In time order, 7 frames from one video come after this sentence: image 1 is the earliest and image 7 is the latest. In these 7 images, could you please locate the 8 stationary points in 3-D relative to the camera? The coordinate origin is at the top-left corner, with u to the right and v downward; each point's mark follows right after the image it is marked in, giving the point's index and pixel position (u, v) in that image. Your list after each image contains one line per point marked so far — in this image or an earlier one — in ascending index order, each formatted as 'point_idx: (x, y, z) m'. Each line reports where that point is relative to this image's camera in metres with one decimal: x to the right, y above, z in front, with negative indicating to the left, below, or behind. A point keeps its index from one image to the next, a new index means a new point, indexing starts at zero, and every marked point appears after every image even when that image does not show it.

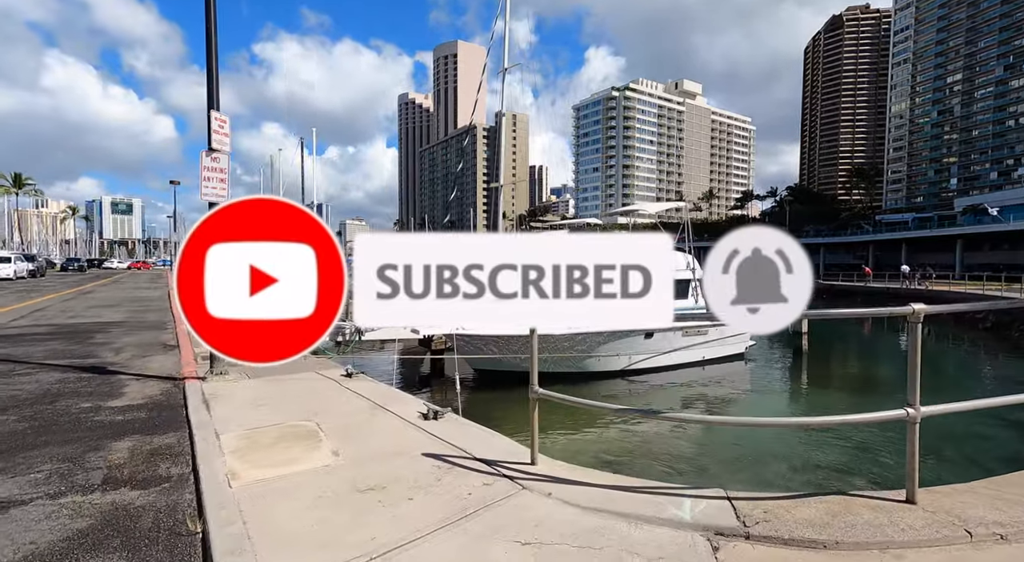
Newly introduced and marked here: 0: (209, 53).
0: (-3.1, +2.3, +5.9) m
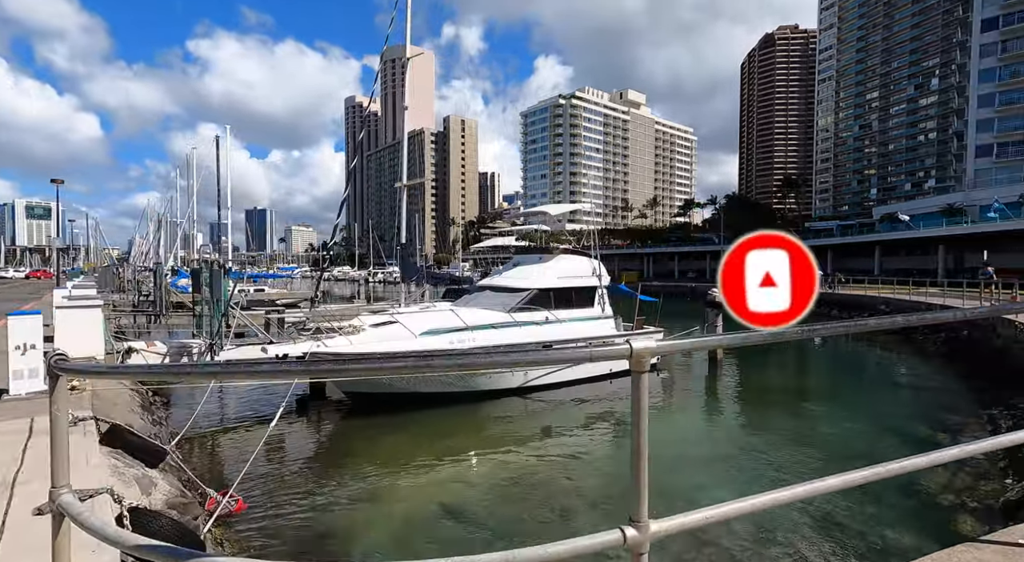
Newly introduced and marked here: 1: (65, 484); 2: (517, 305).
0: (-4.9, +2.2, +4.3) m
1: (-1.4, -0.7, +1.8) m
2: (+0.1, -0.6, +13.8) m
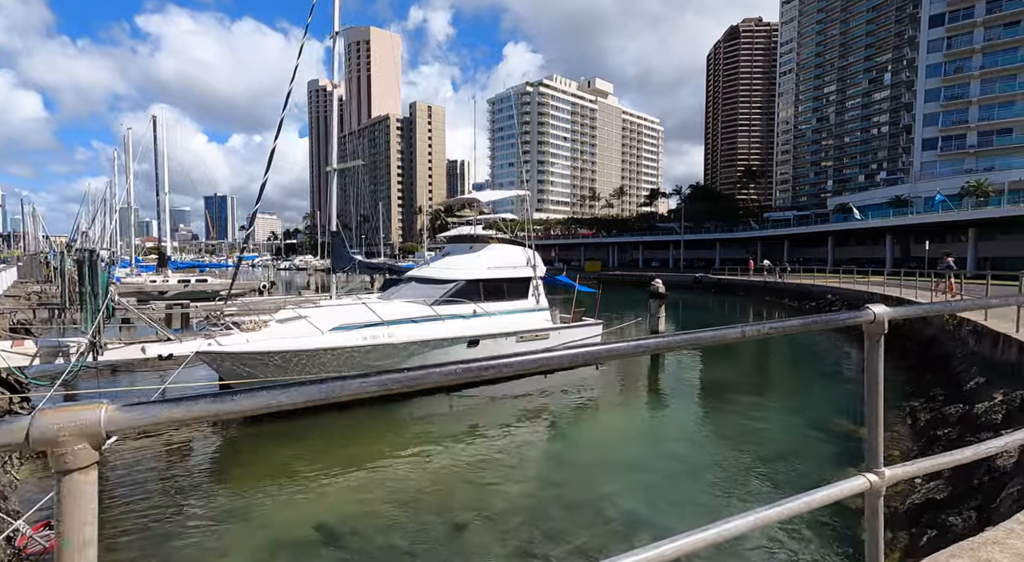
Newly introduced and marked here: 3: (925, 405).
0: (-6.1, +2.2, +3.2) m
1: (-2.5, -0.7, +1.0) m
2: (-1.7, -0.4, +13.1) m
3: (+7.9, -2.4, +10.9) m
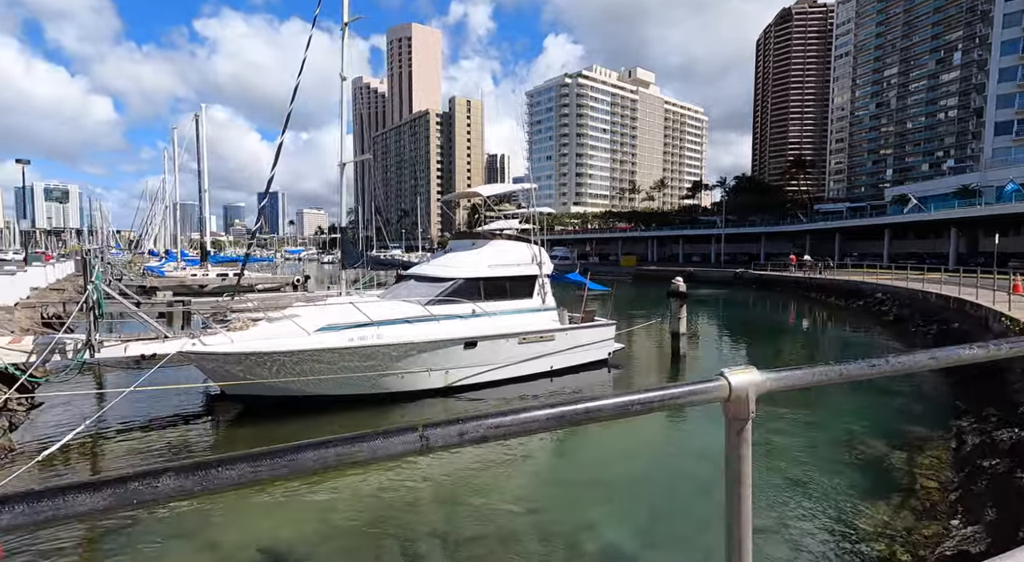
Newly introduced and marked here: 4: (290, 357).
0: (-6.7, +2.2, +2.8) m
1: (-3.2, -0.8, +0.5) m
2: (-1.6, -0.3, +12.4) m
3: (+7.8, -2.4, +9.7) m
4: (-4.1, -1.4, +10.6) m
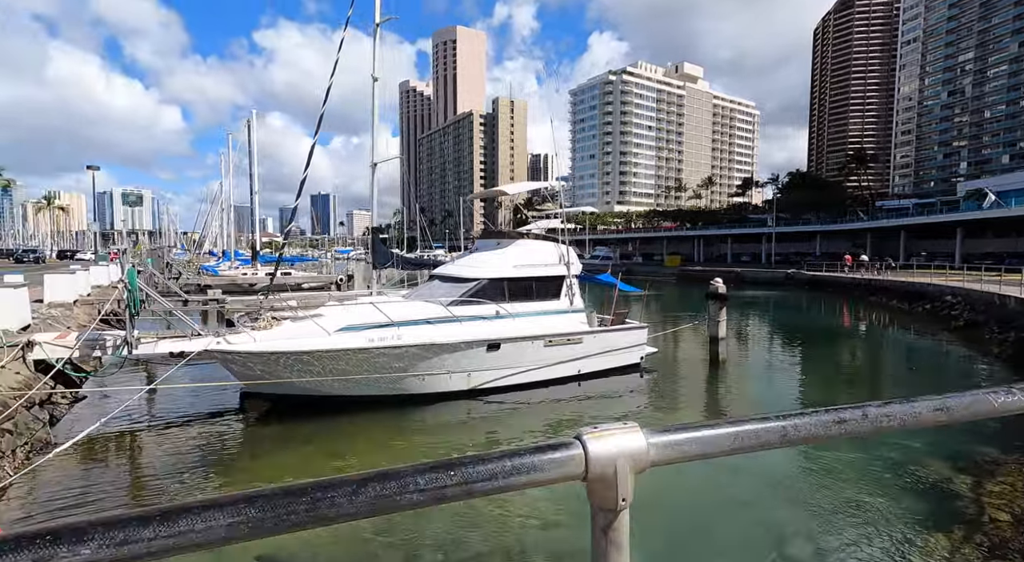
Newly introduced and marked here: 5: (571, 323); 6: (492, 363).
0: (-6.9, +2.2, +3.0) m
1: (-3.6, -0.8, +0.3) m
2: (-1.1, -0.3, +12.1) m
3: (+8.1, -2.5, +8.7) m
4: (-3.7, -1.4, +10.5) m
5: (+1.3, -1.0, +13.1) m
6: (-0.4, -1.7, +12.0) m
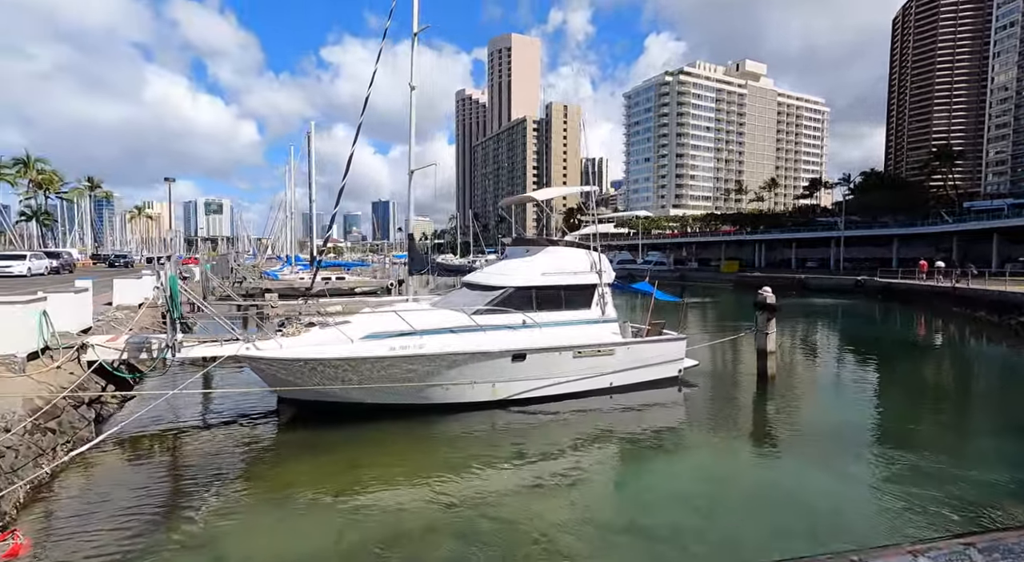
0: (-7.1, +2.1, +3.4) m
1: (-4.1, -0.8, +0.4) m
2: (-0.5, -0.5, +11.9) m
3: (+8.3, -2.6, +7.7) m
4: (-3.2, -1.6, +10.6) m
5: (+2.0, -1.1, +12.6) m
6: (+0.1, -1.9, +11.7) m
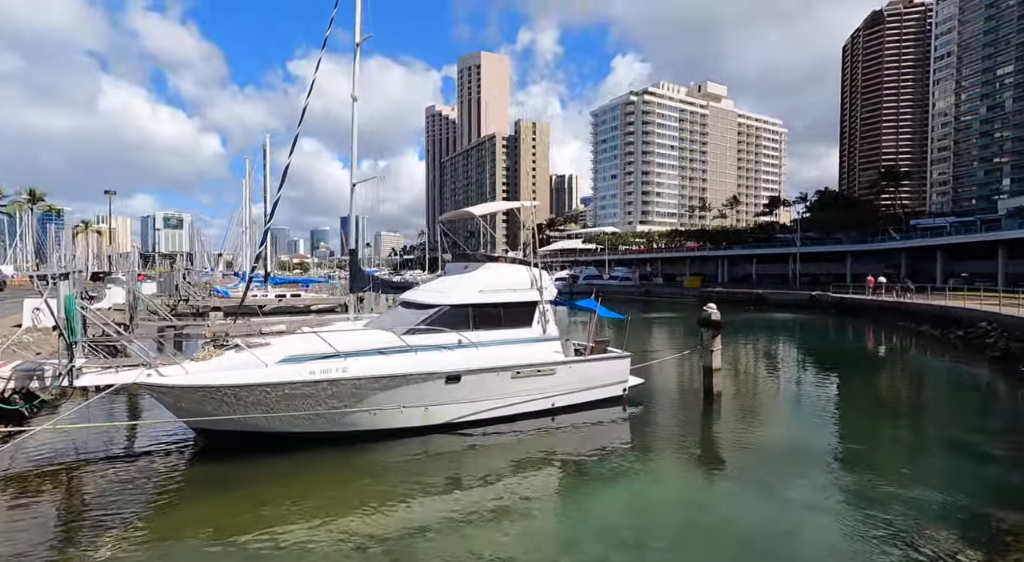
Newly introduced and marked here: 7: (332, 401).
0: (-7.9, +2.0, +2.5) m
1: (-4.7, -0.9, -0.4) m
2: (-1.8, -0.9, +11.3) m
3: (+7.2, -2.8, +7.5) m
4: (-4.5, -1.9, +9.8) m
5: (+0.6, -1.5, +12.2) m
6: (-1.1, -2.2, +11.1) m
7: (-3.2, -2.2, +10.3) m
